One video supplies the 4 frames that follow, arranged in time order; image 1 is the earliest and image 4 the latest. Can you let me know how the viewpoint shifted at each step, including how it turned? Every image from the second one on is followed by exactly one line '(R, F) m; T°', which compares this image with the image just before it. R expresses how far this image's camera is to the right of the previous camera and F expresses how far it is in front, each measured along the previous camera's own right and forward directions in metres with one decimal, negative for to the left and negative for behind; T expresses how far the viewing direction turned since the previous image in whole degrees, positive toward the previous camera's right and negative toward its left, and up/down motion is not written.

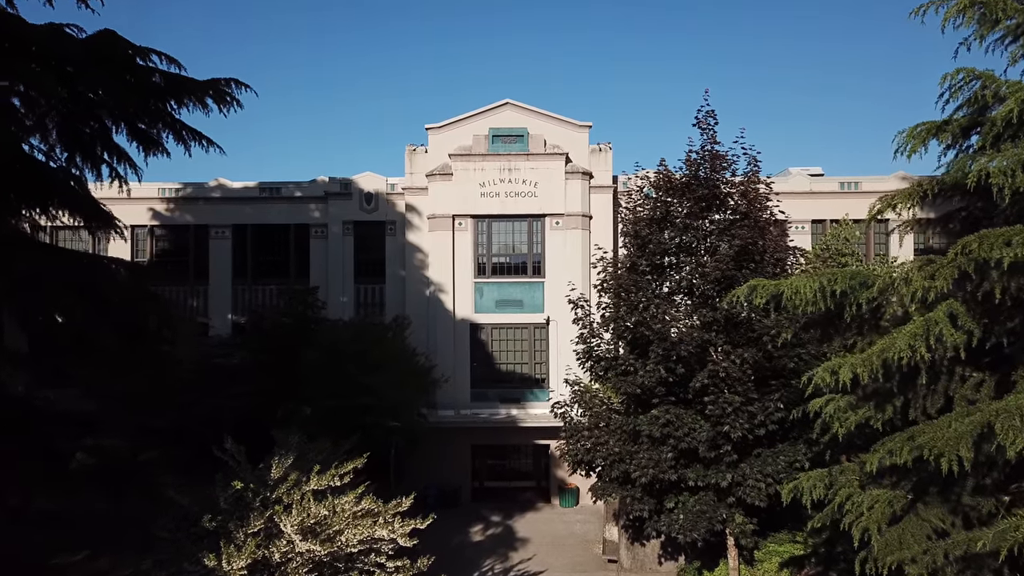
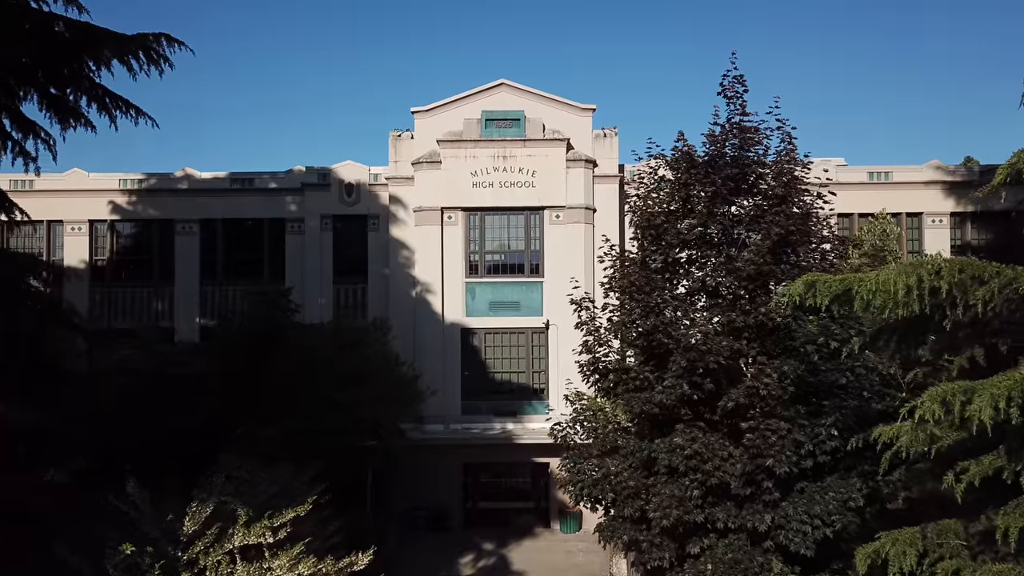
(+0.2, +2.2) m; 0°
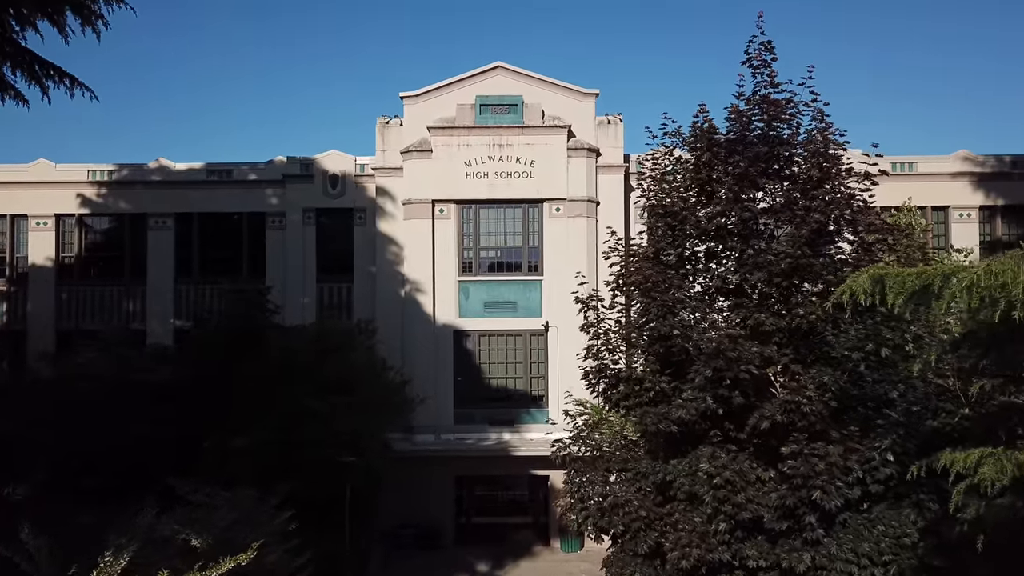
(+0.1, +1.5) m; 0°
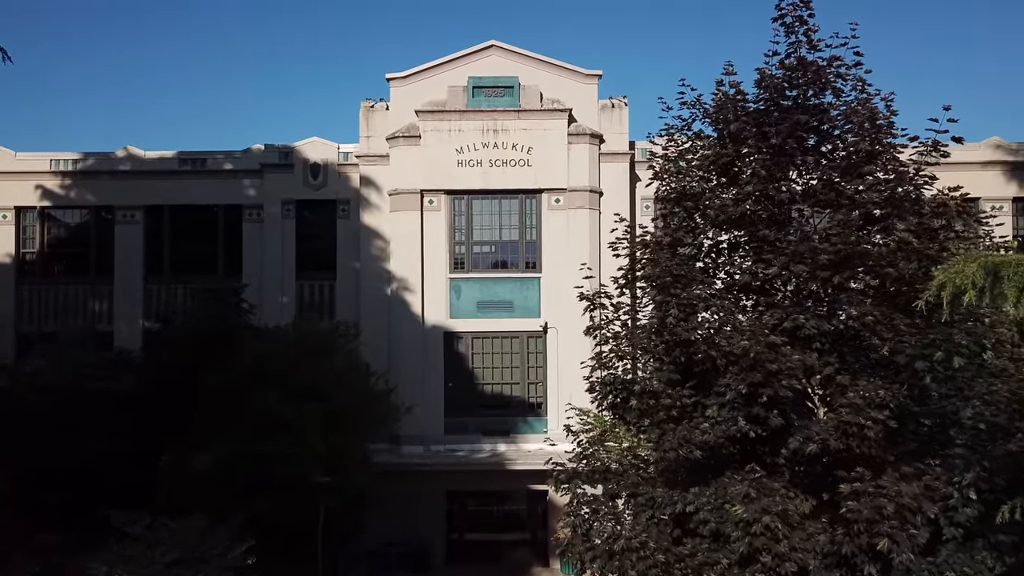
(+0.1, +1.5) m; 0°
